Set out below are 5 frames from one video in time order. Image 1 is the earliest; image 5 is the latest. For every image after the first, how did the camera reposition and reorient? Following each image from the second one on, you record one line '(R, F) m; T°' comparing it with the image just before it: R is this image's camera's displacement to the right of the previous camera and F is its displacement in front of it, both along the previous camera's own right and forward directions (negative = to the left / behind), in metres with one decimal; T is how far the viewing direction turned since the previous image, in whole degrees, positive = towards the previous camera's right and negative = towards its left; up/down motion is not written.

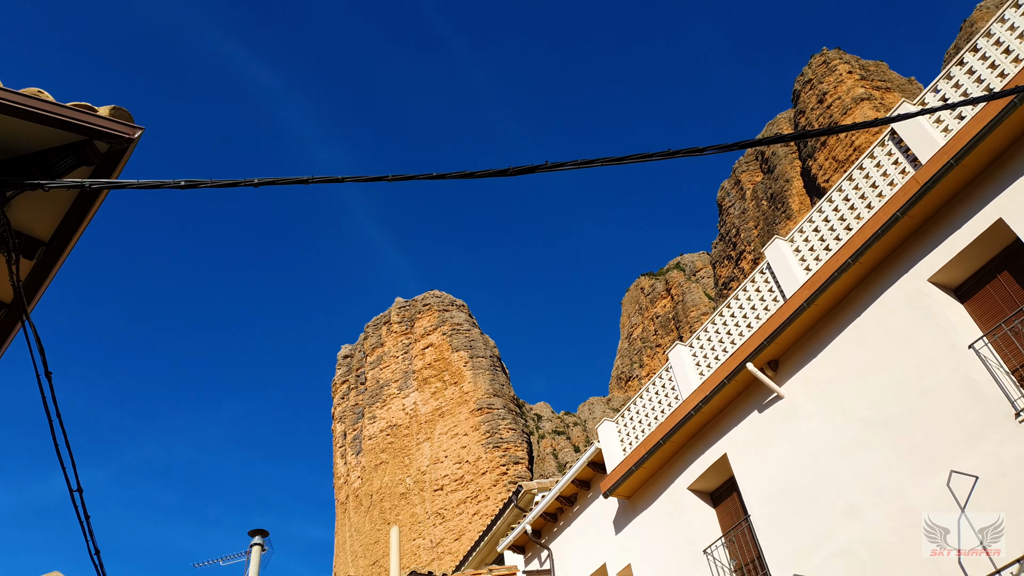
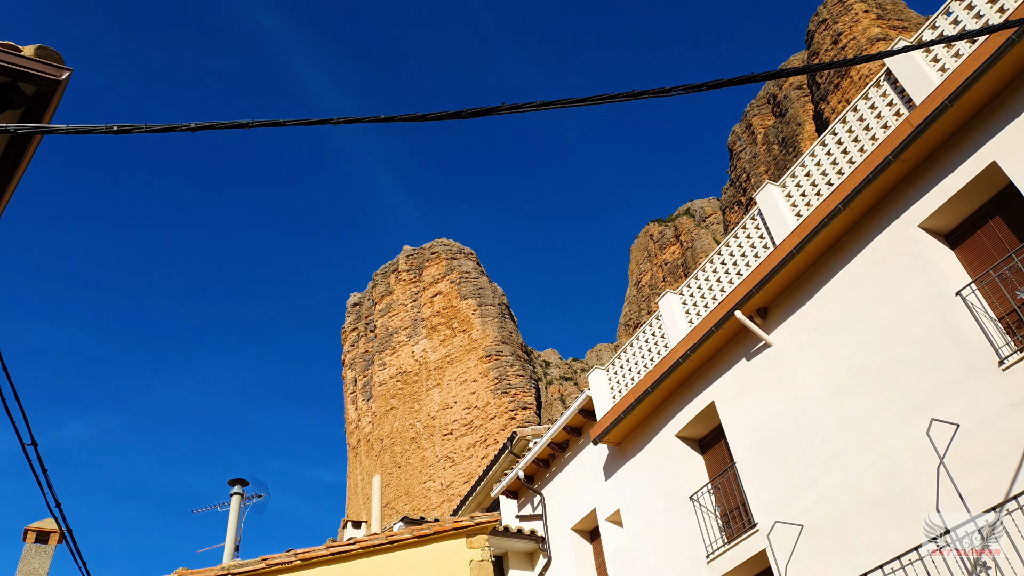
(+0.3, +0.2) m; -1°
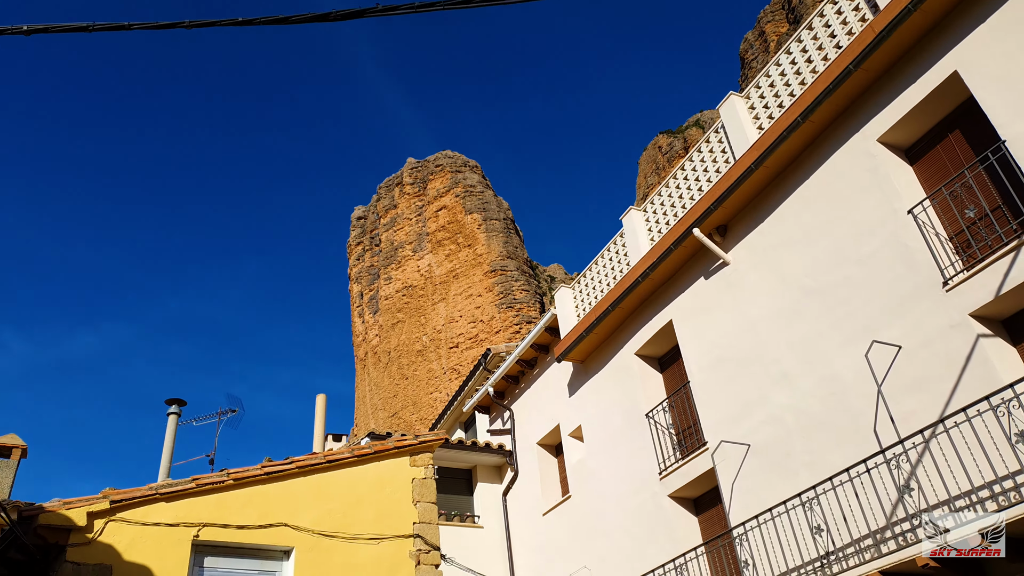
(+0.7, +0.2) m; 0°
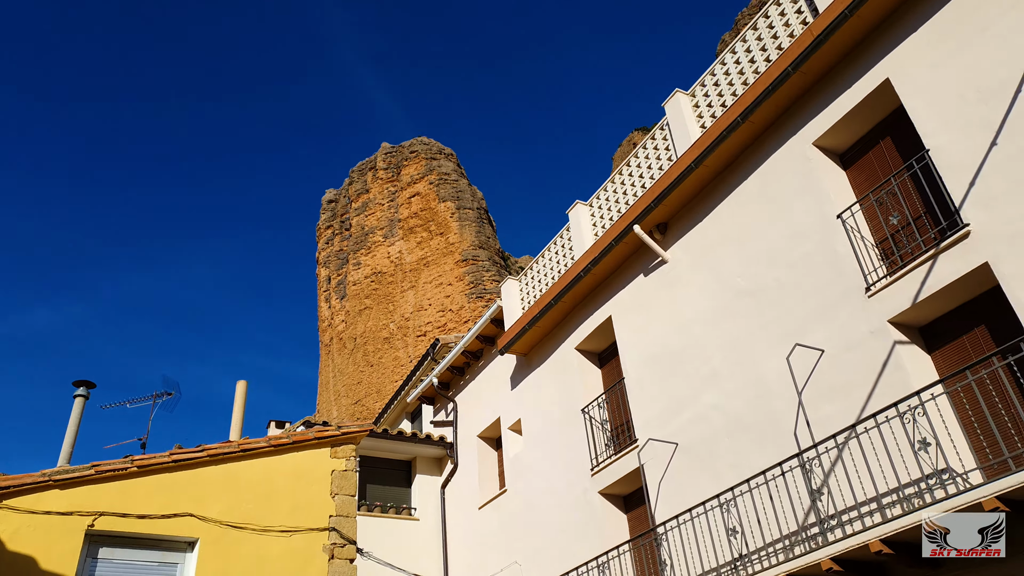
(+0.4, +0.1) m; +2°
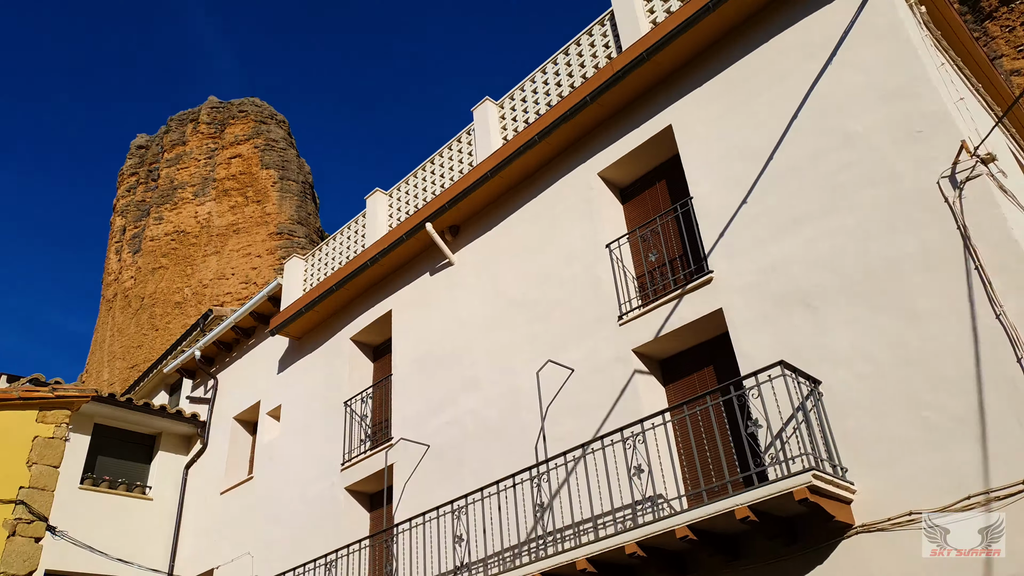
(+0.5, +0.1) m; +14°
